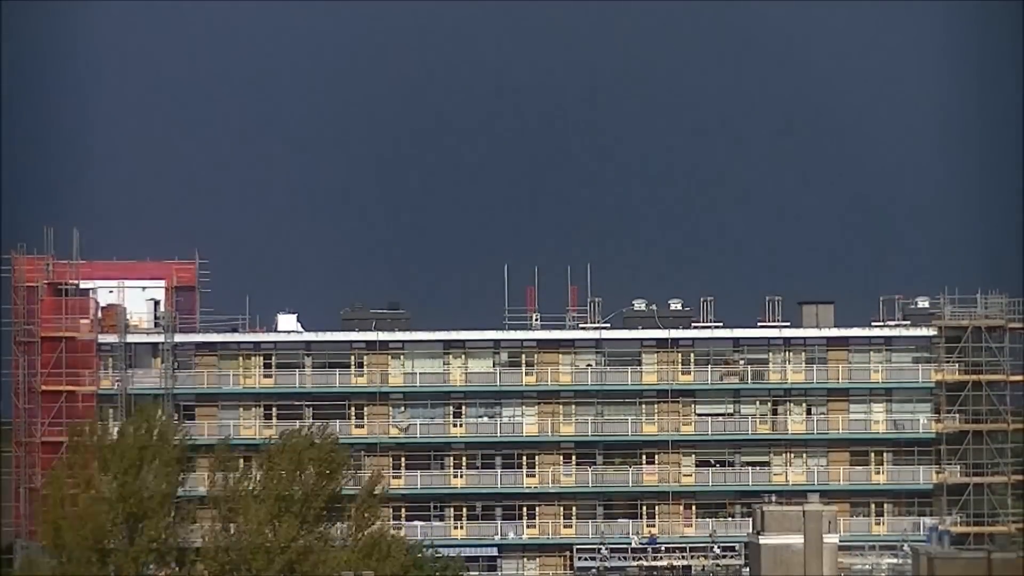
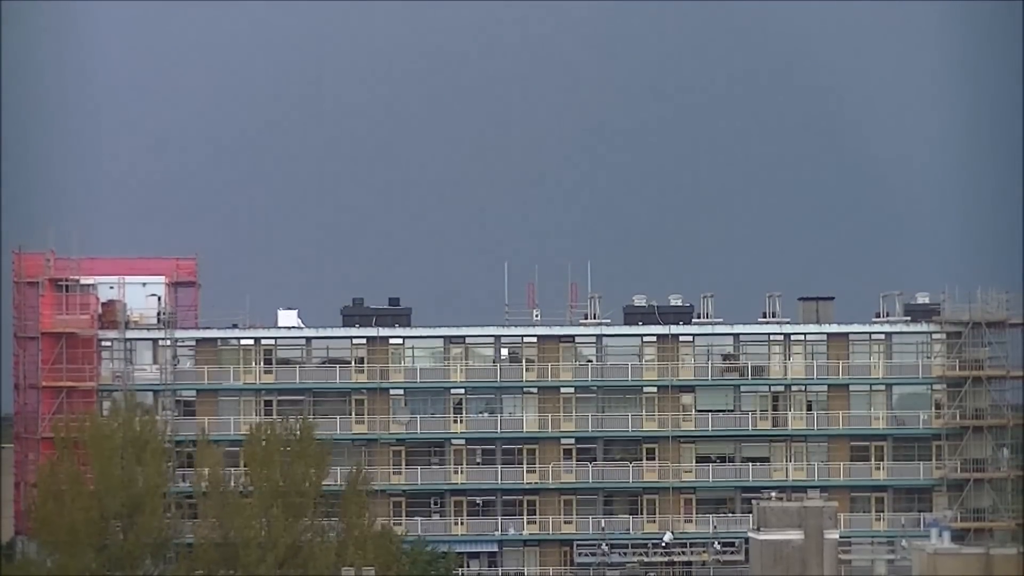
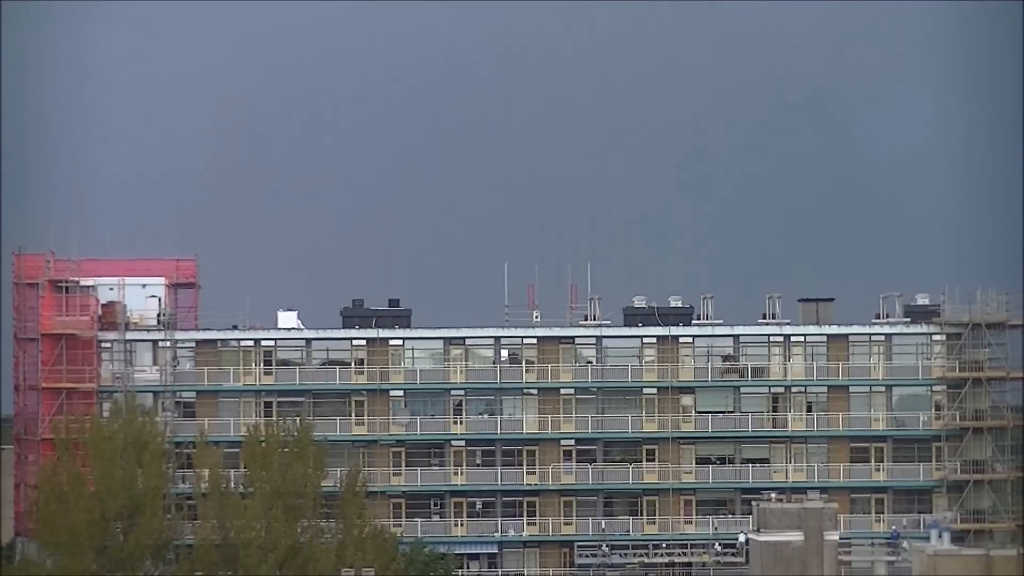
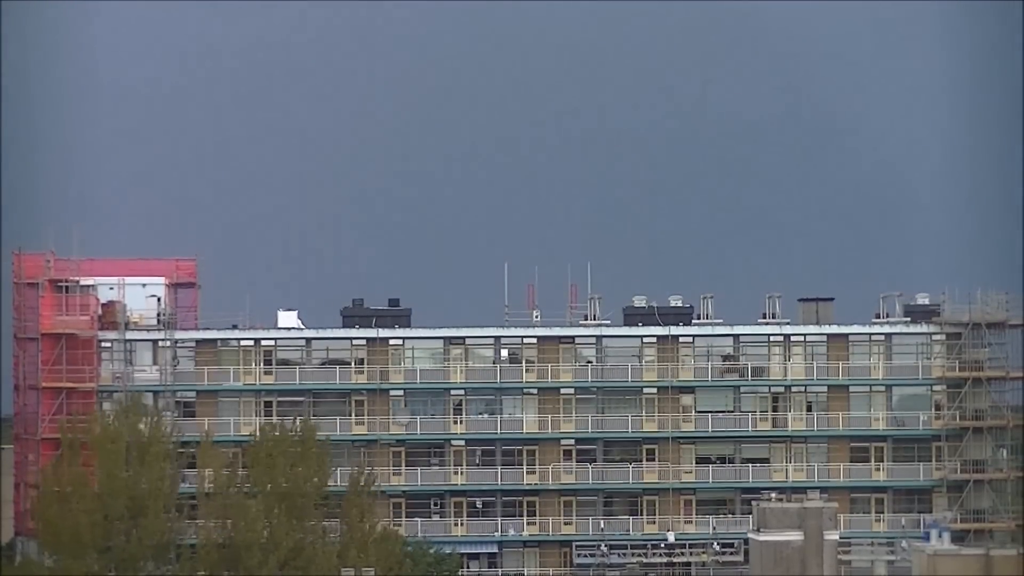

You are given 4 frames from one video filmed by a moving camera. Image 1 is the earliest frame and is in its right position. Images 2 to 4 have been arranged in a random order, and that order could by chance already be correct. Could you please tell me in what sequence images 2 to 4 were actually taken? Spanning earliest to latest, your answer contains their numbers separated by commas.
4, 2, 3
